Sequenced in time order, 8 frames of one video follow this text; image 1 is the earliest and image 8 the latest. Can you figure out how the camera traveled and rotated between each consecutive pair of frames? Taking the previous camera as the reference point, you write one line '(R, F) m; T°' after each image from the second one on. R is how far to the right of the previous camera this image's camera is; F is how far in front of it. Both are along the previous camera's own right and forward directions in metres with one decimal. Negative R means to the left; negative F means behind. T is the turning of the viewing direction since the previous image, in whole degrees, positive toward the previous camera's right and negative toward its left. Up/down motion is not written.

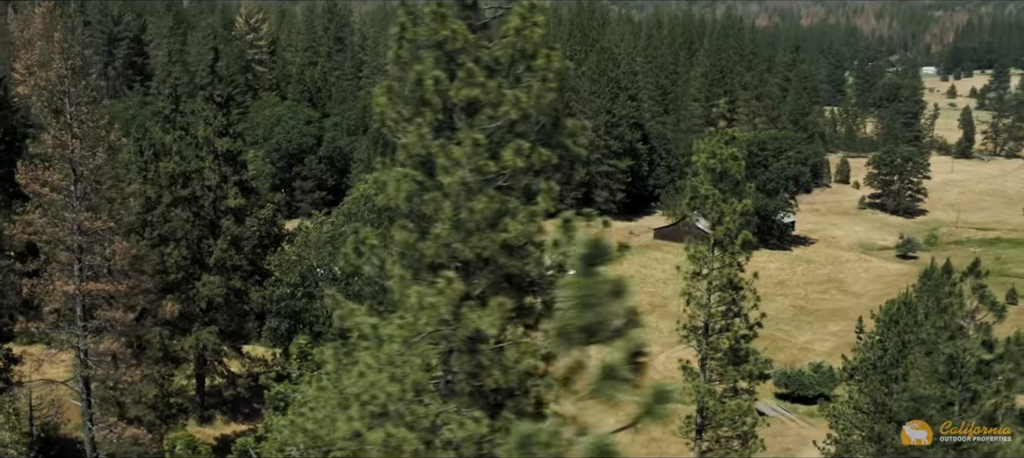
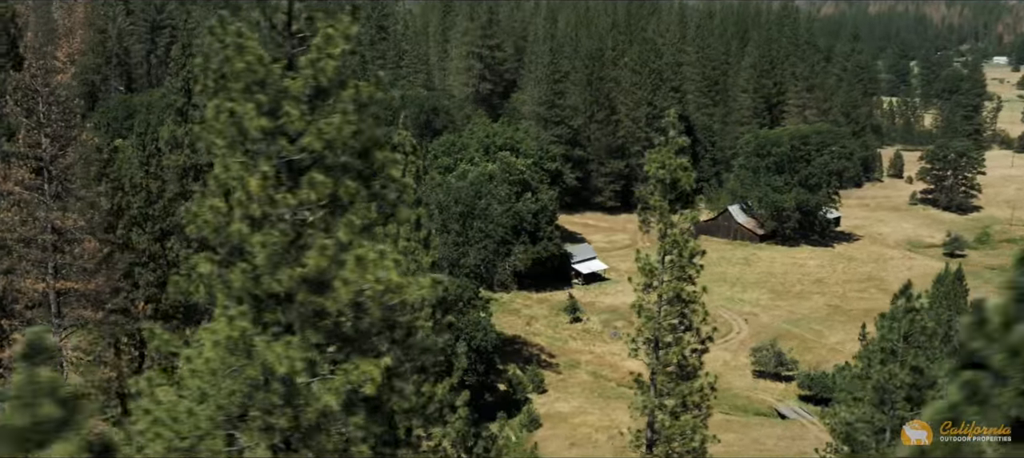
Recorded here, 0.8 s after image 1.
(+1.6, +0.3) m; -3°
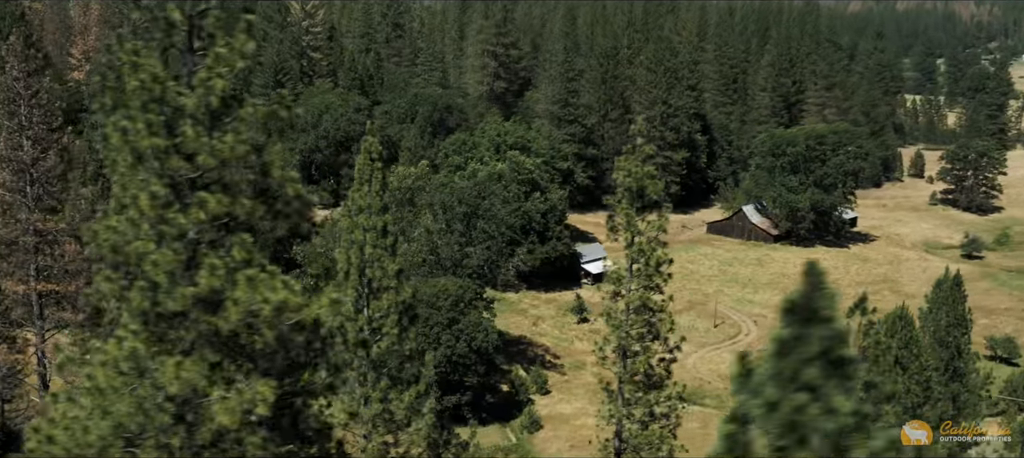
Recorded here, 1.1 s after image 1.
(+0.8, +0.1) m; -1°
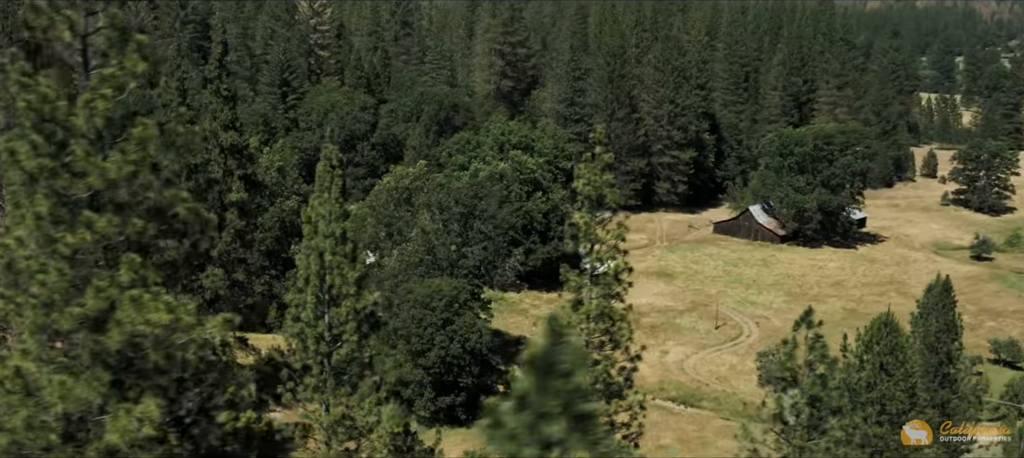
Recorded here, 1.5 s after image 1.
(+0.8, +0.1) m; -1°
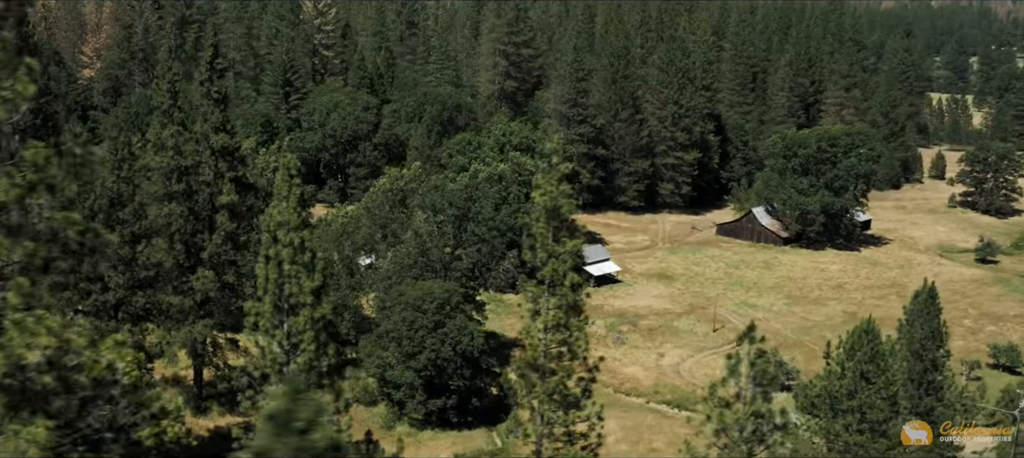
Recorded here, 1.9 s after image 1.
(+0.8, 0.0) m; -1°
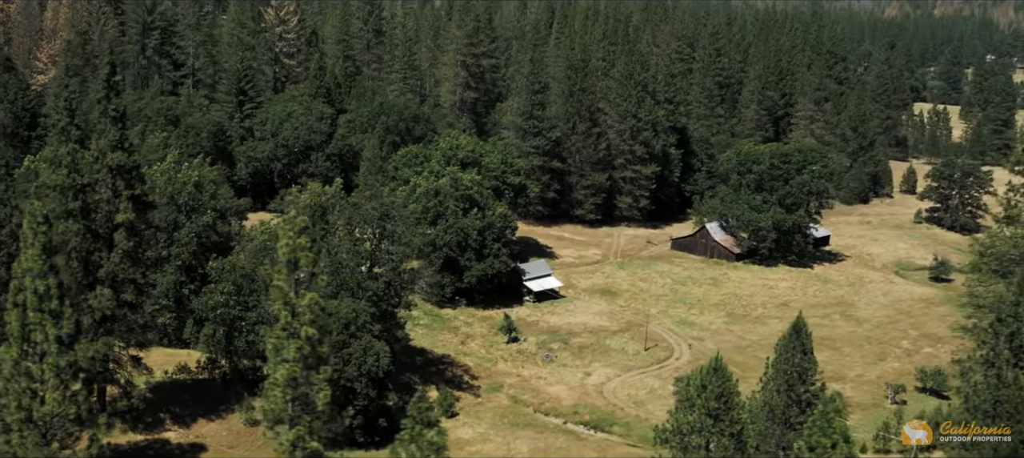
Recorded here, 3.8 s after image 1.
(+3.5, +0.1) m; -1°
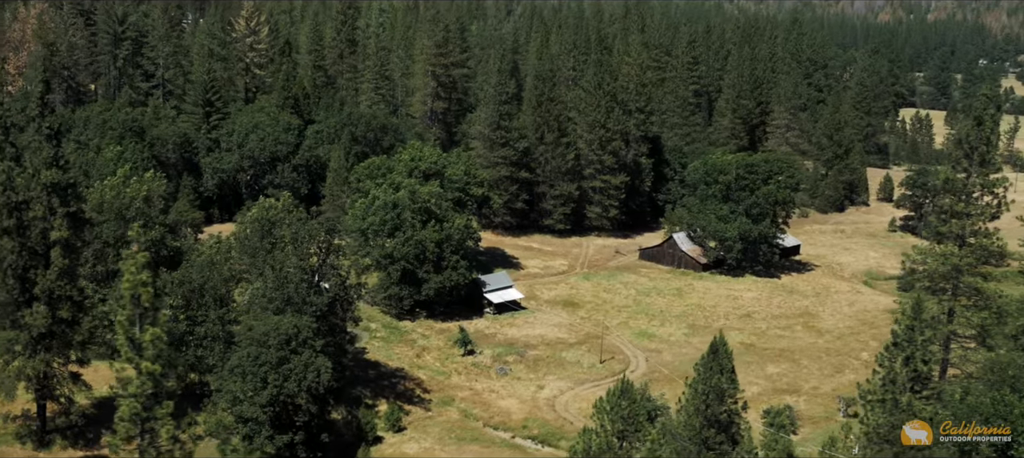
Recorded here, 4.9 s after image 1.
(+2.1, 0.0) m; 0°
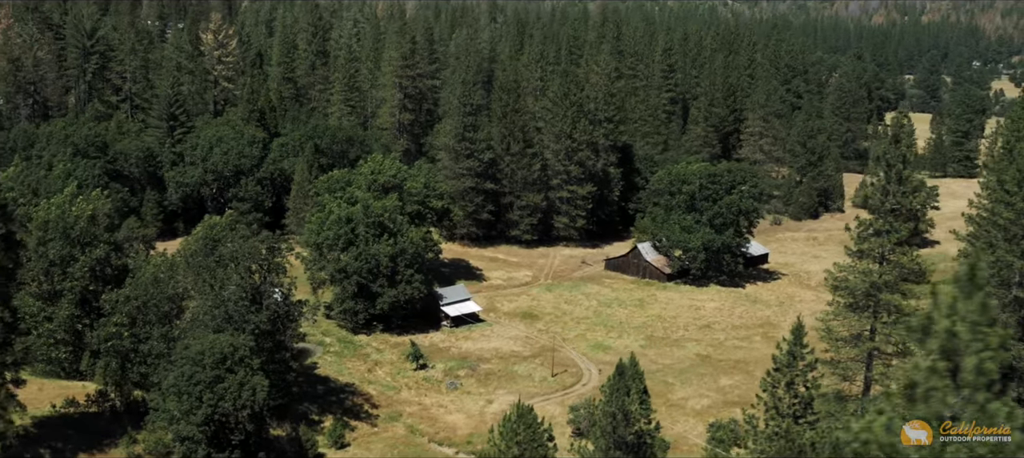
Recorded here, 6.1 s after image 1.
(+2.4, -0.1) m; 0°
